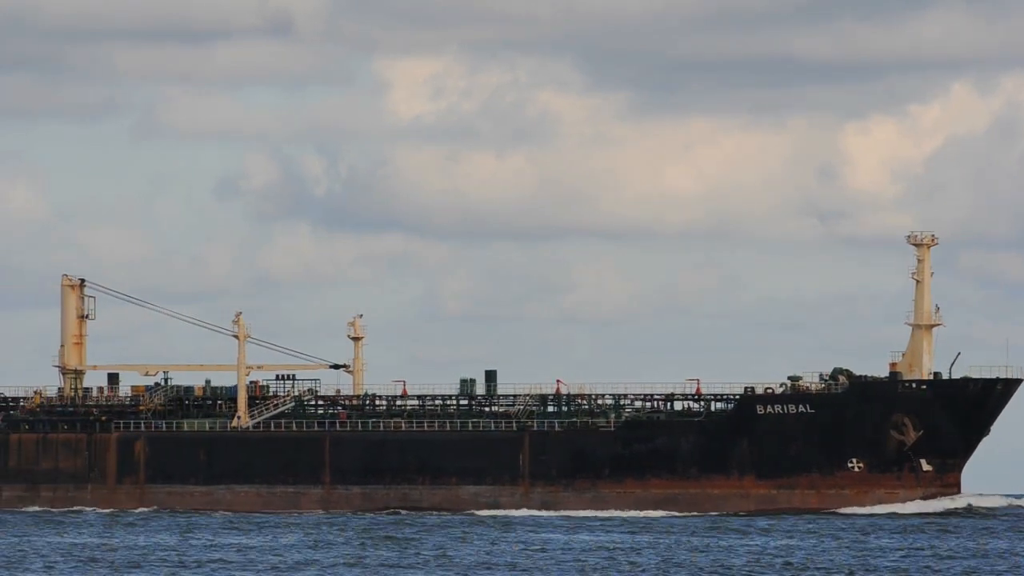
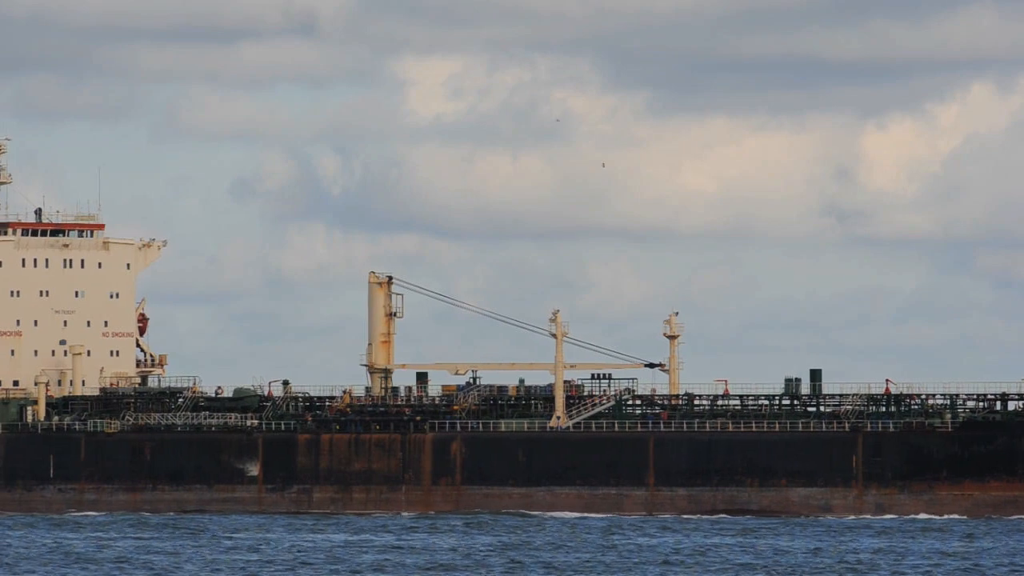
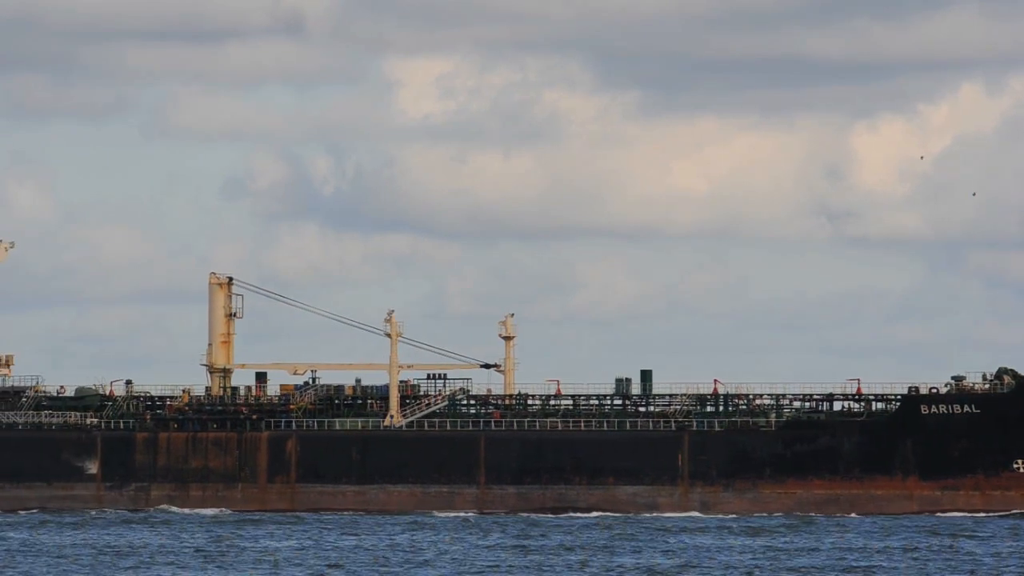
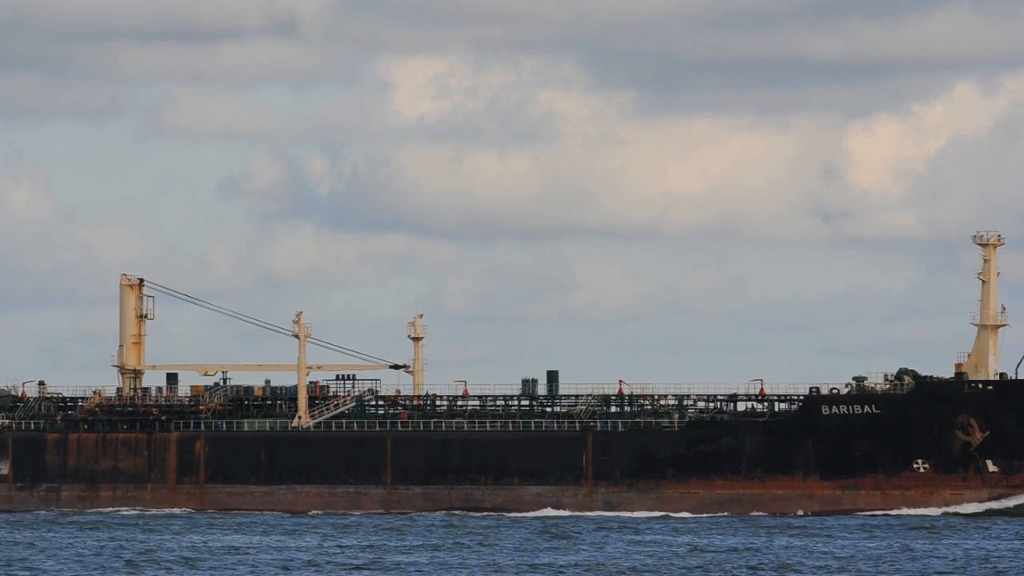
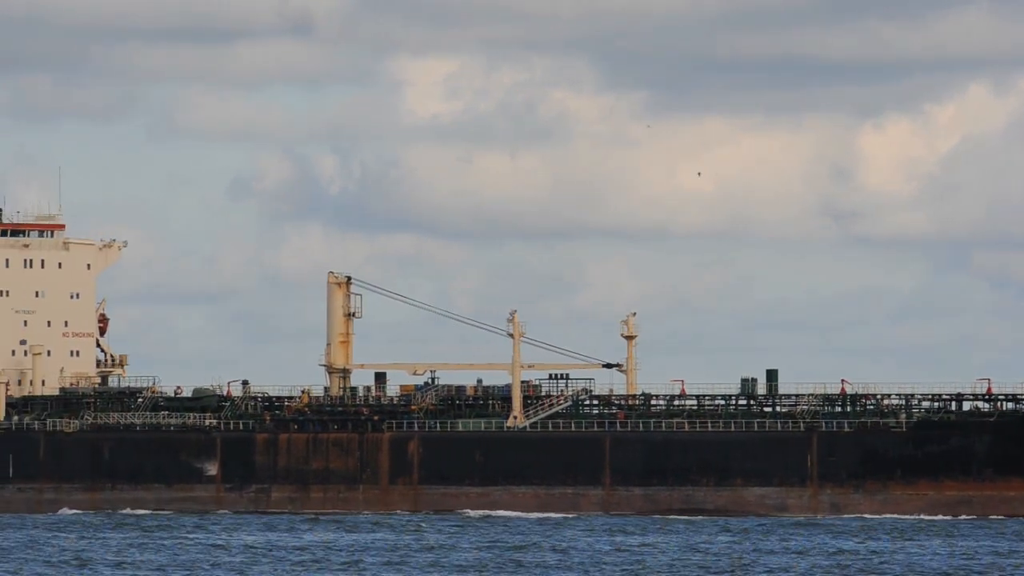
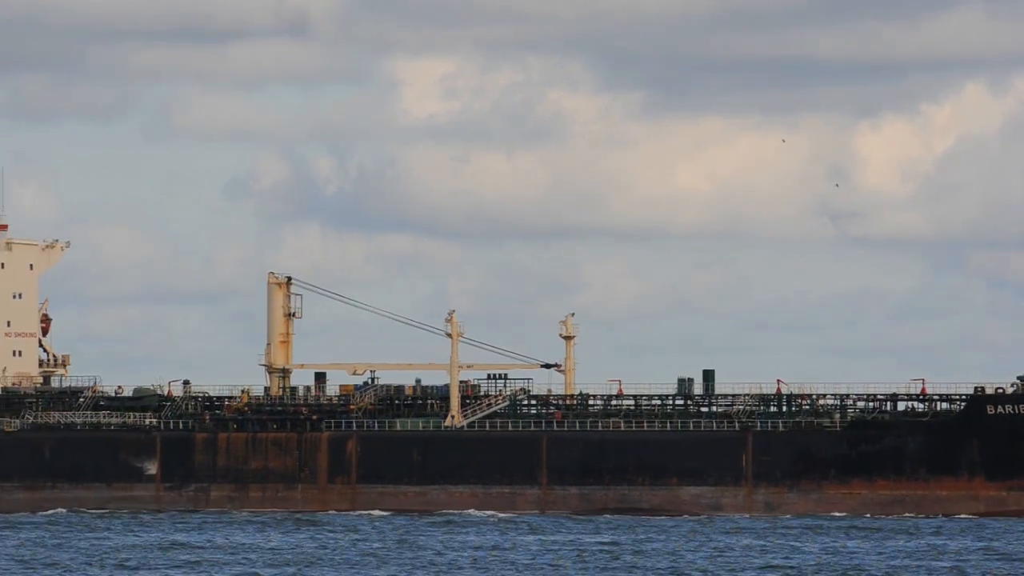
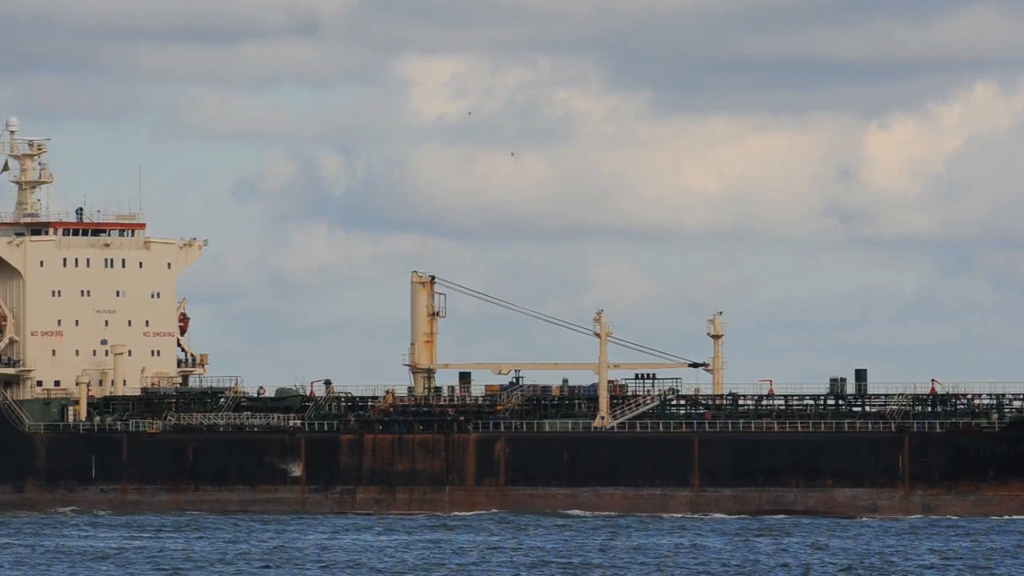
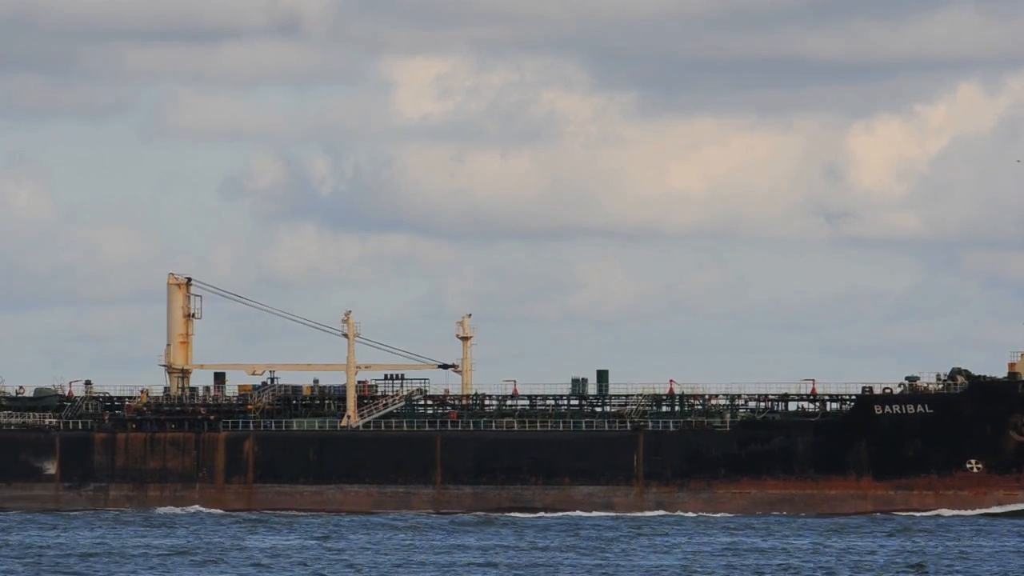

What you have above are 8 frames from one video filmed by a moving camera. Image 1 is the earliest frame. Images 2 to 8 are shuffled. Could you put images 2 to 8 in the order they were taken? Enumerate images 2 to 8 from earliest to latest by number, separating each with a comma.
4, 8, 3, 6, 5, 2, 7
